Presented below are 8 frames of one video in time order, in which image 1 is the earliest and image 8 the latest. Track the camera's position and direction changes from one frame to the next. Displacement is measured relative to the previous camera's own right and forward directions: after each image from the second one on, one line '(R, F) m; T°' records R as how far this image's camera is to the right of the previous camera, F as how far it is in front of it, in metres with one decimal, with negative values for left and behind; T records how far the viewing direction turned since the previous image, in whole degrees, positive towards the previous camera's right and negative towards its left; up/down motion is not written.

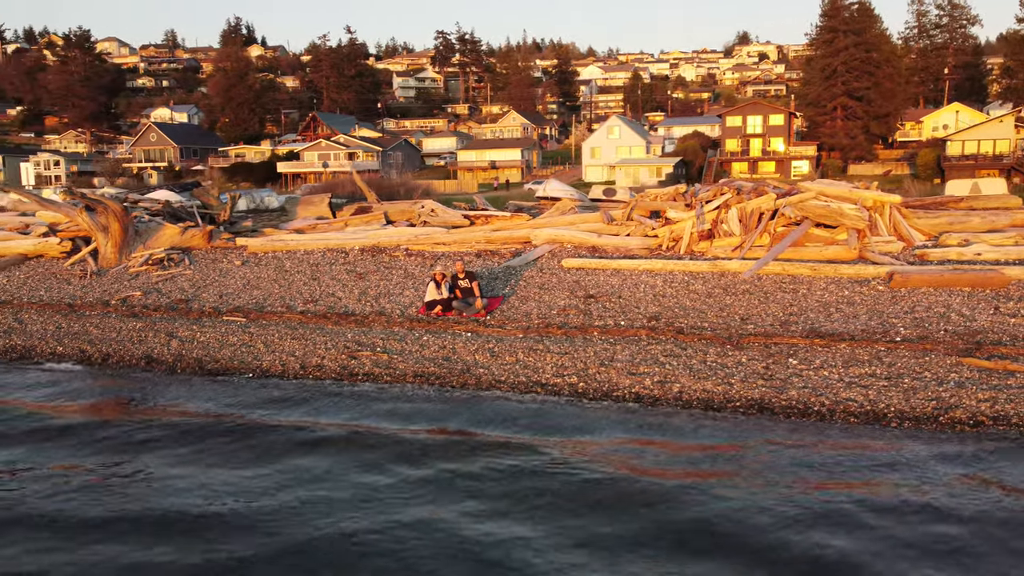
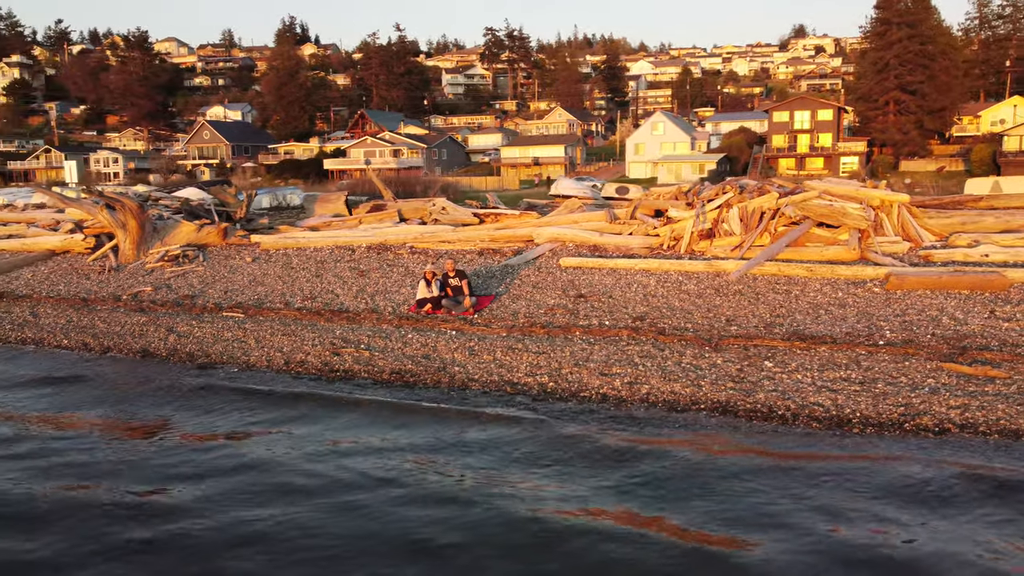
(+1.0, 0.0) m; -4°
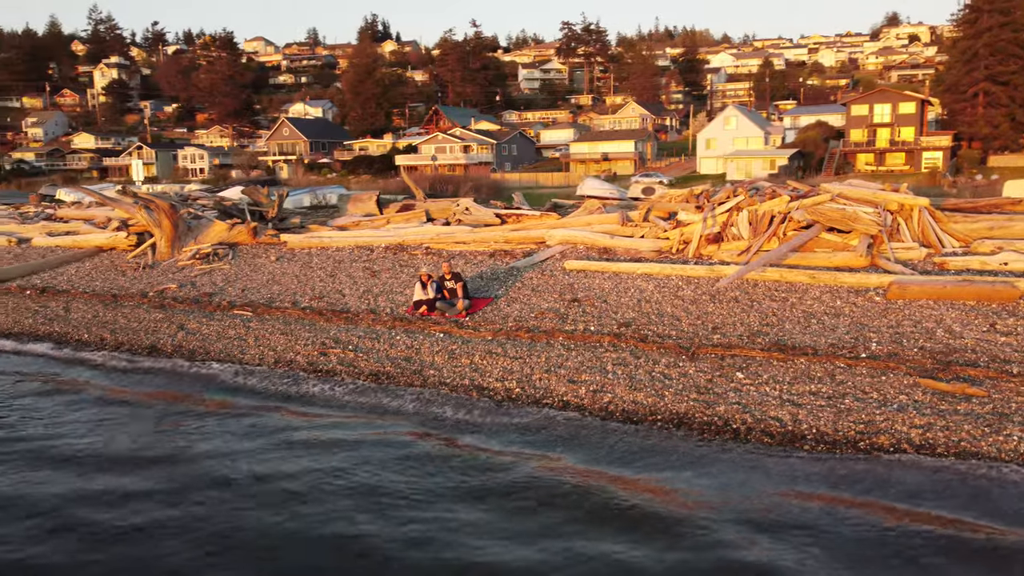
(+1.5, 0.0) m; -5°
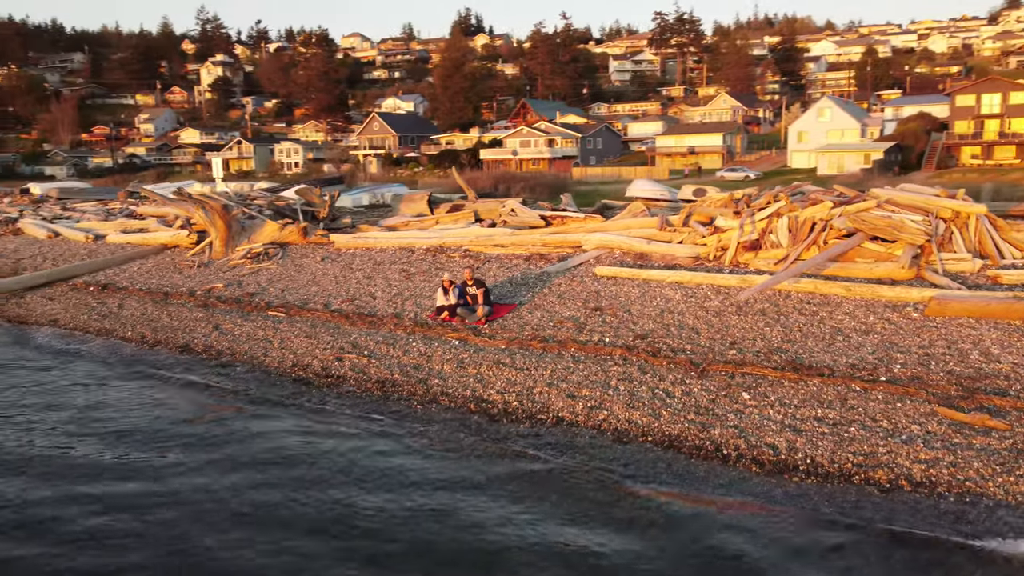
(+1.2, +0.2) m; -6°
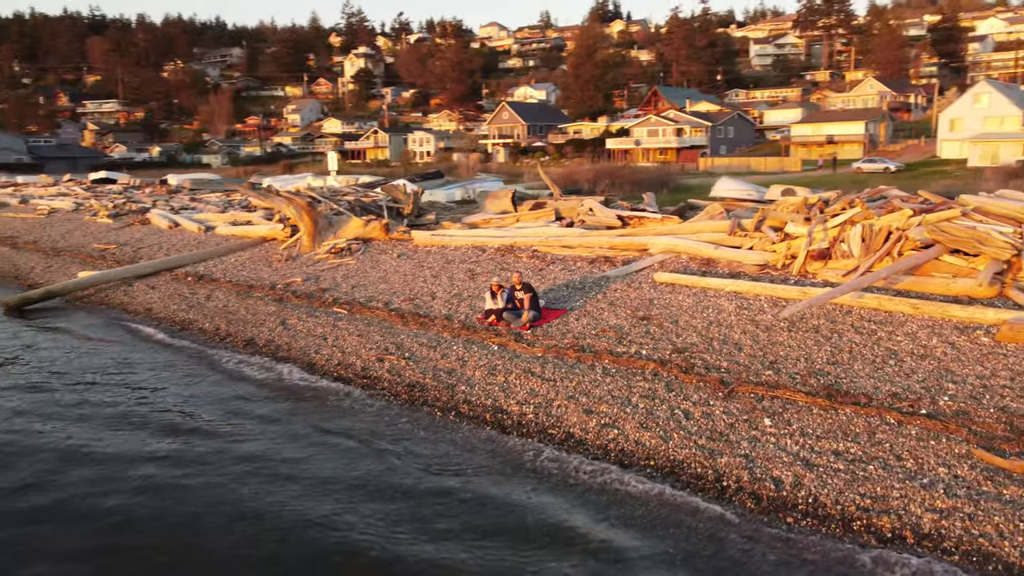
(+1.5, +0.3) m; -9°
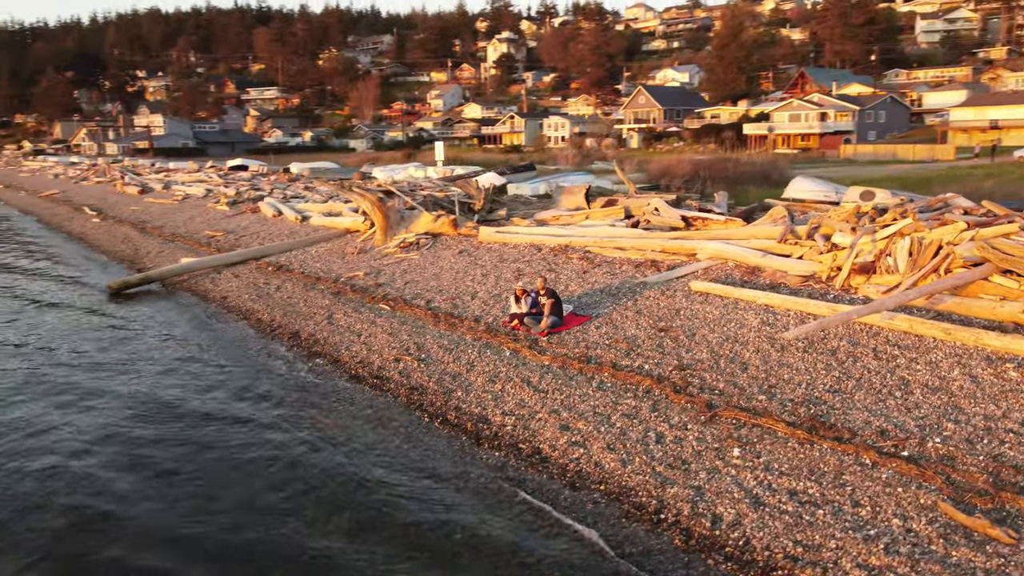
(+2.0, +0.2) m; -10°
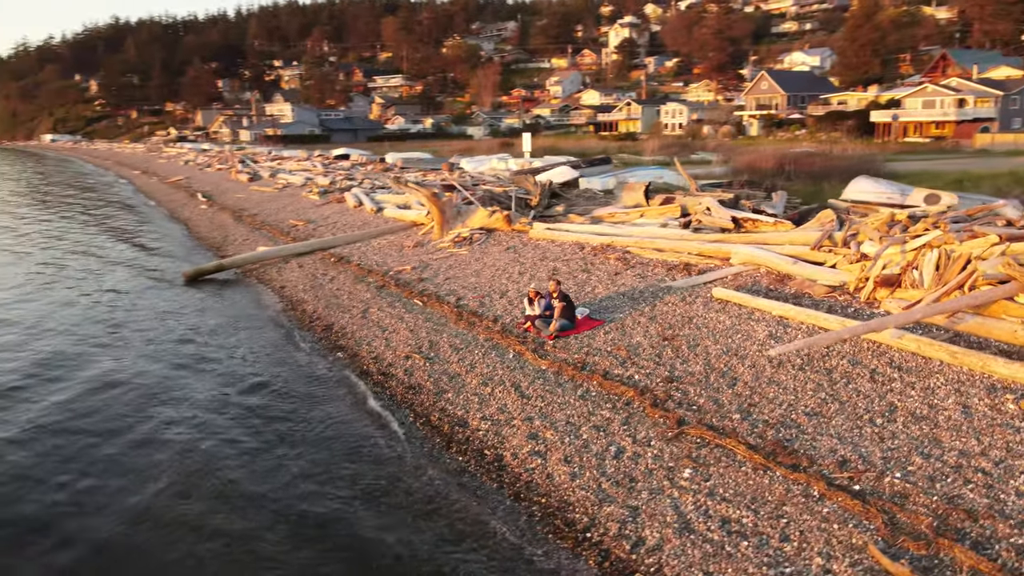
(+1.9, +0.1) m; -8°
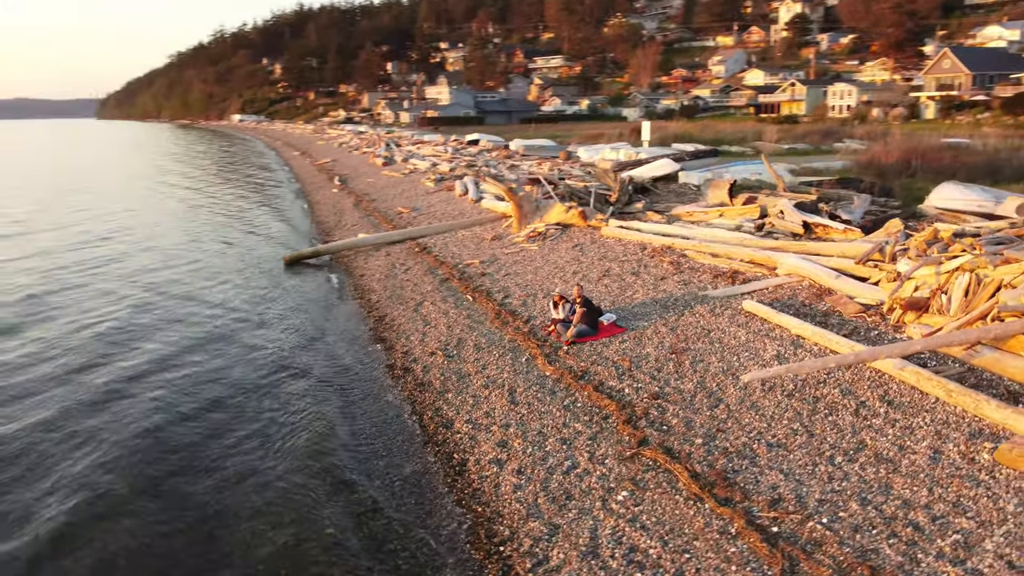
(+2.4, 0.0) m; -11°
